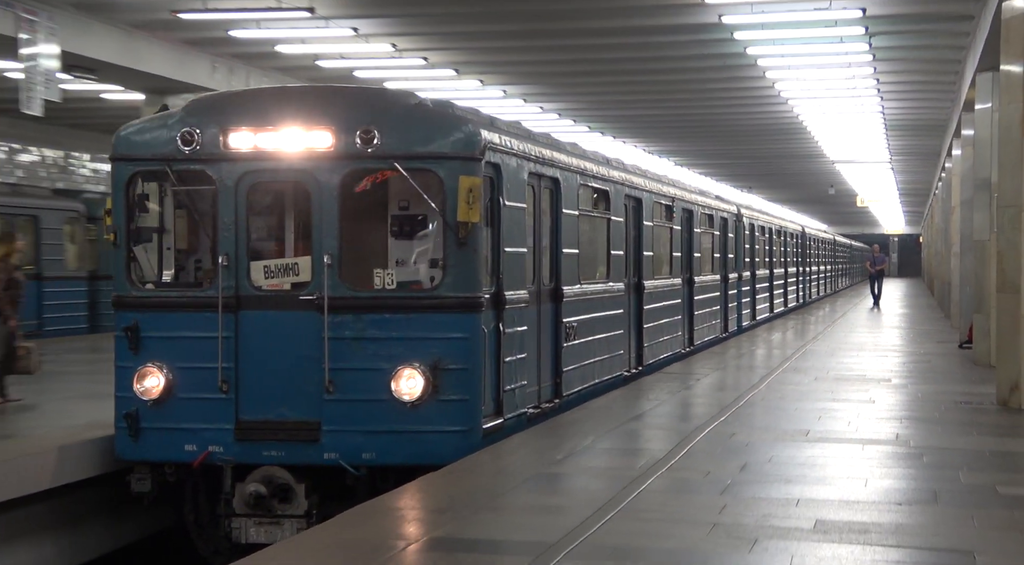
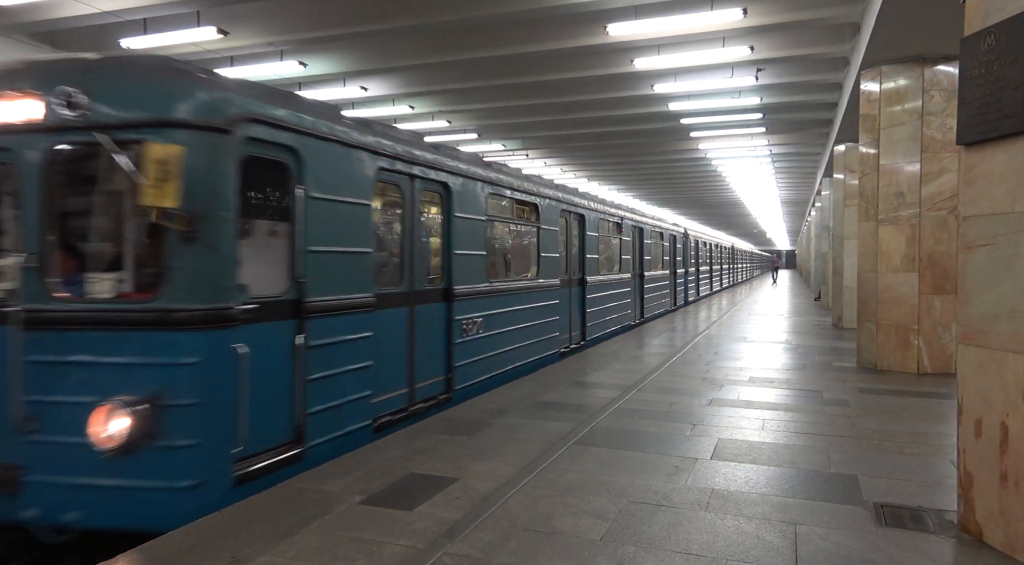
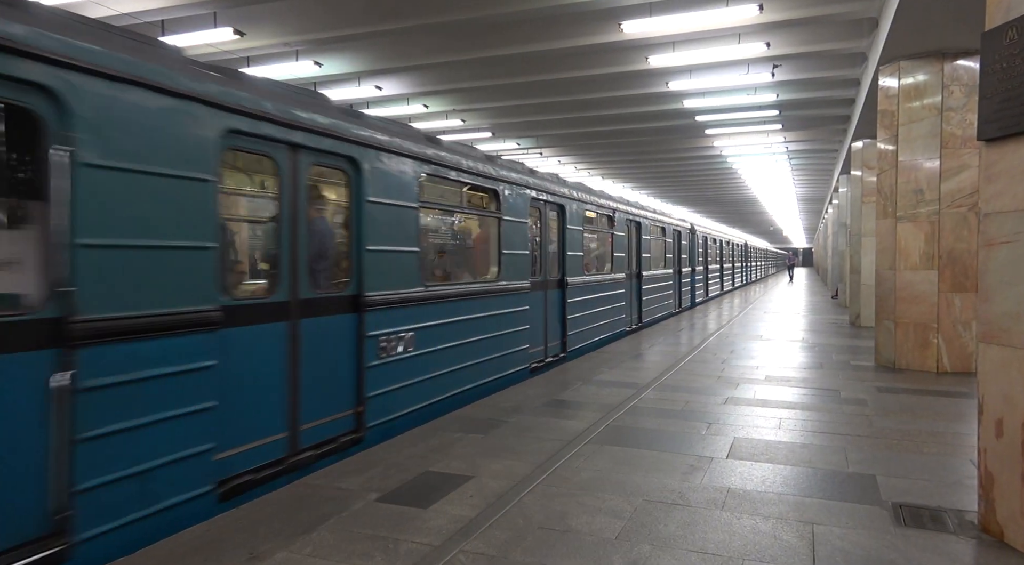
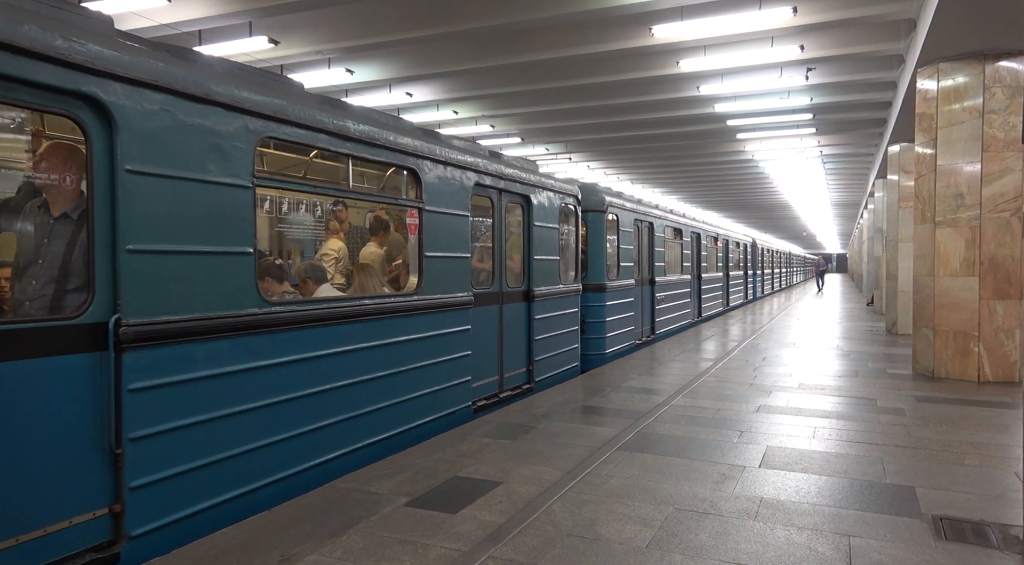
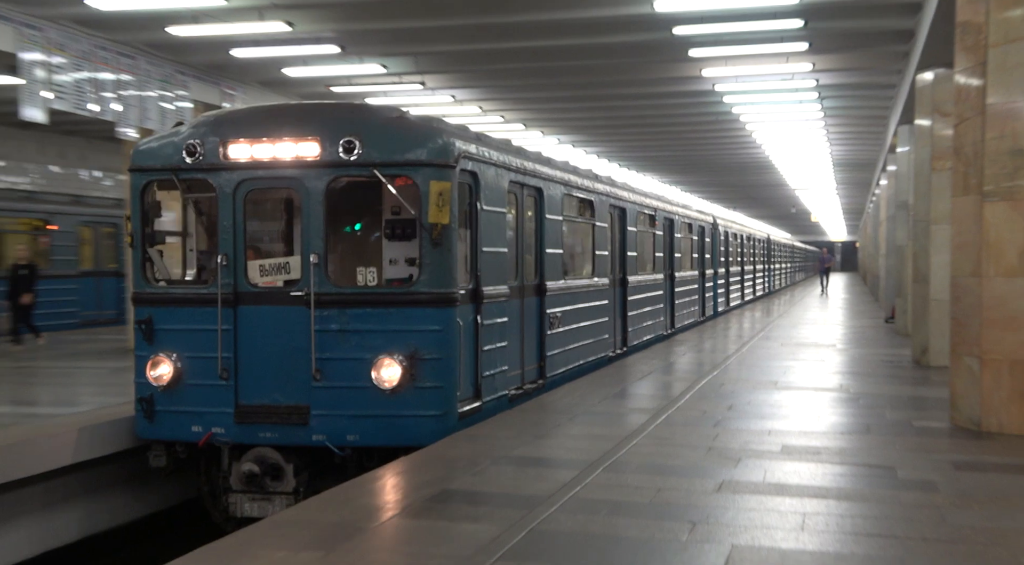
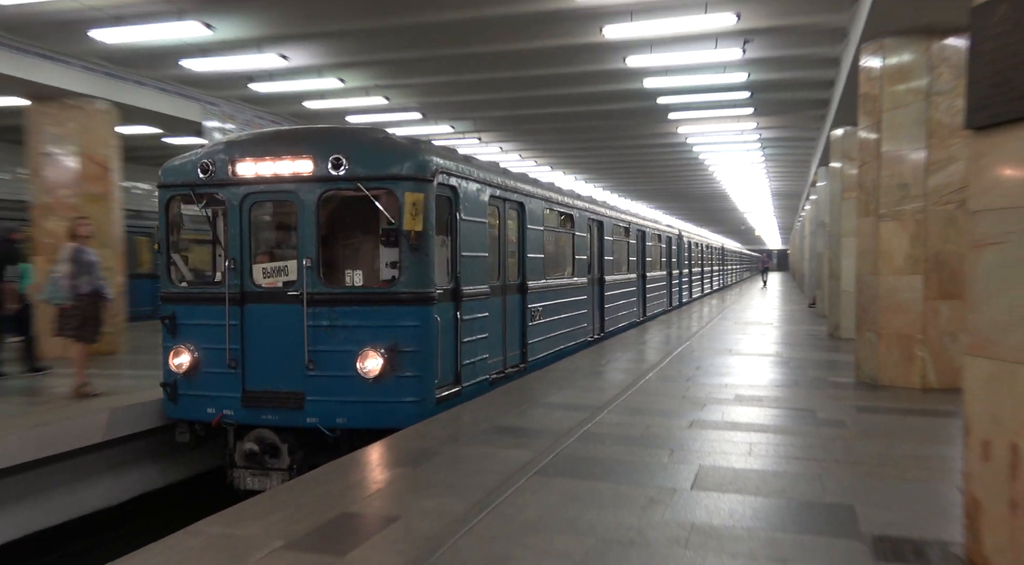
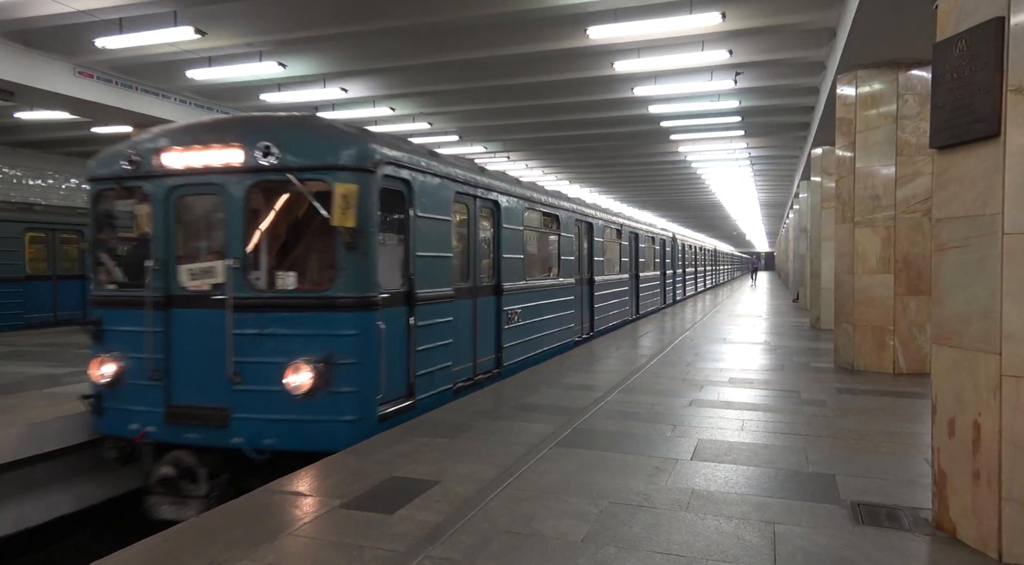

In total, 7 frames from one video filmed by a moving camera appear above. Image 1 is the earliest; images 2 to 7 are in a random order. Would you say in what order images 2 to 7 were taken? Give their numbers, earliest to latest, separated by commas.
5, 6, 7, 2, 3, 4
